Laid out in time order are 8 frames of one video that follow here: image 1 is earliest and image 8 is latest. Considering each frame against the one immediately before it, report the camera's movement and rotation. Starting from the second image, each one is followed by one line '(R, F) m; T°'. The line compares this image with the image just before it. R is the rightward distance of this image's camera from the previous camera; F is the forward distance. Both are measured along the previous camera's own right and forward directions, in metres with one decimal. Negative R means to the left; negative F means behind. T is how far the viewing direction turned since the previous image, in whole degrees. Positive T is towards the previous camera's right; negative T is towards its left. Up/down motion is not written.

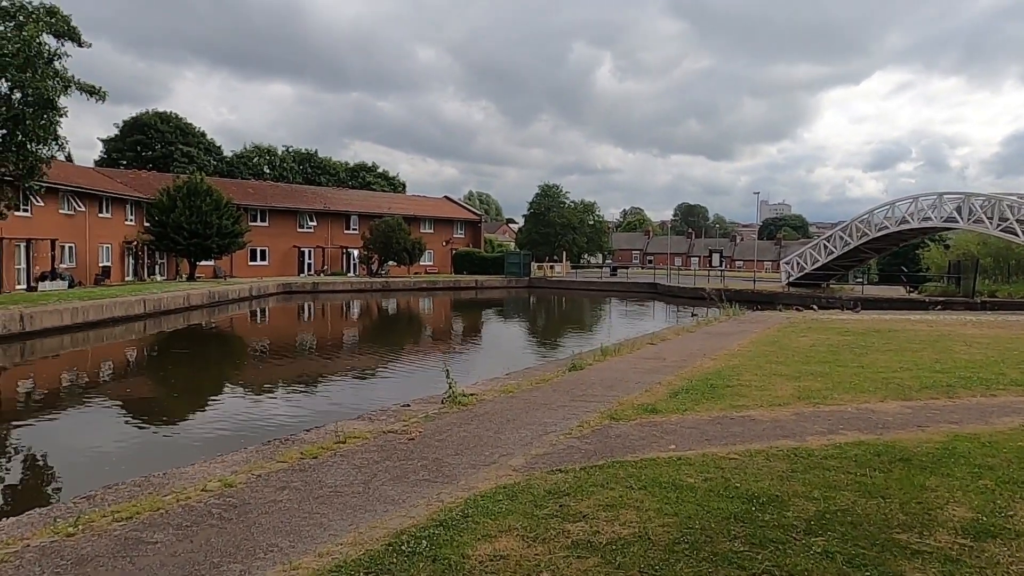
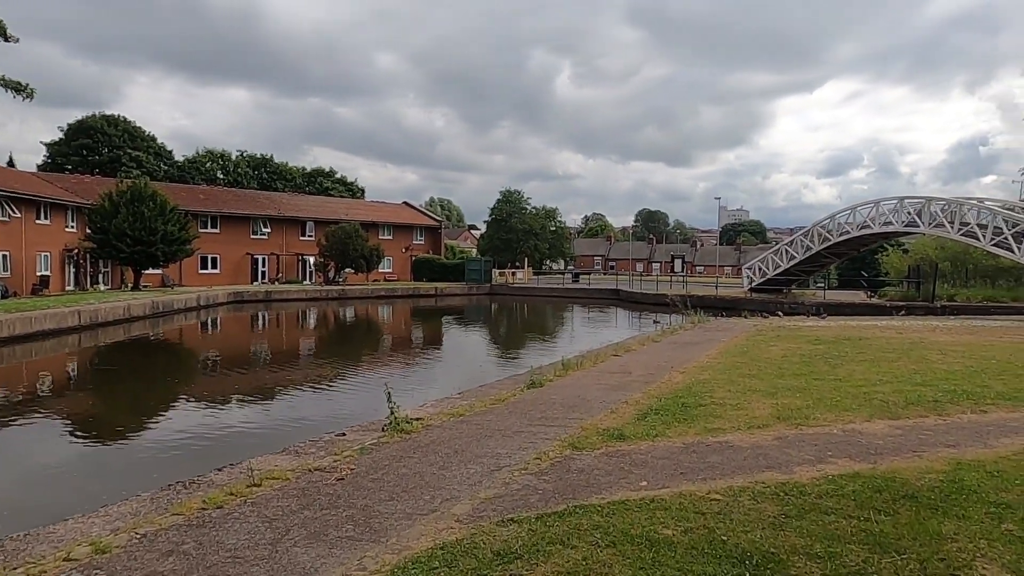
(+0.1, +0.8) m; +3°
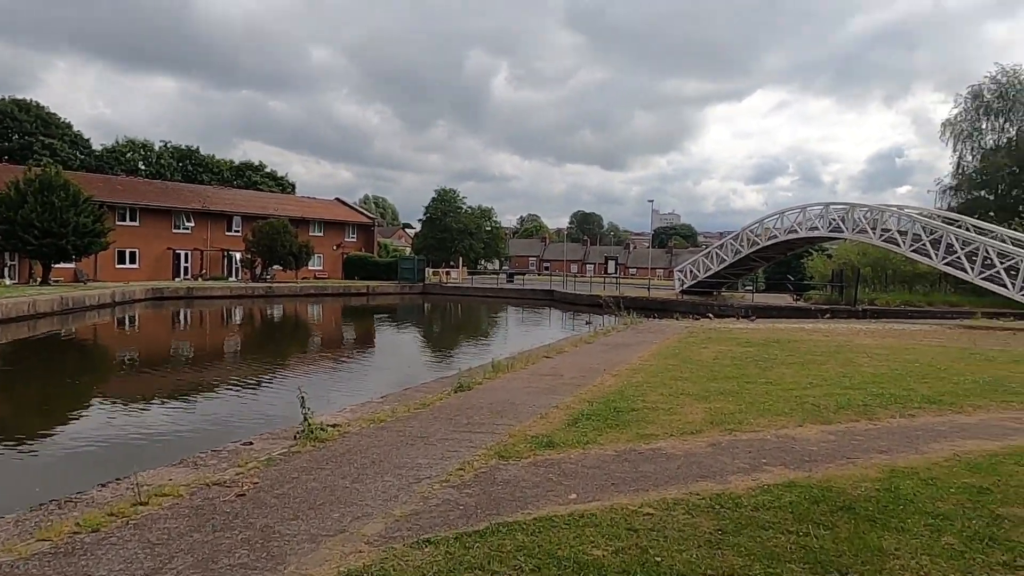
(+0.1, +0.4) m; +5°
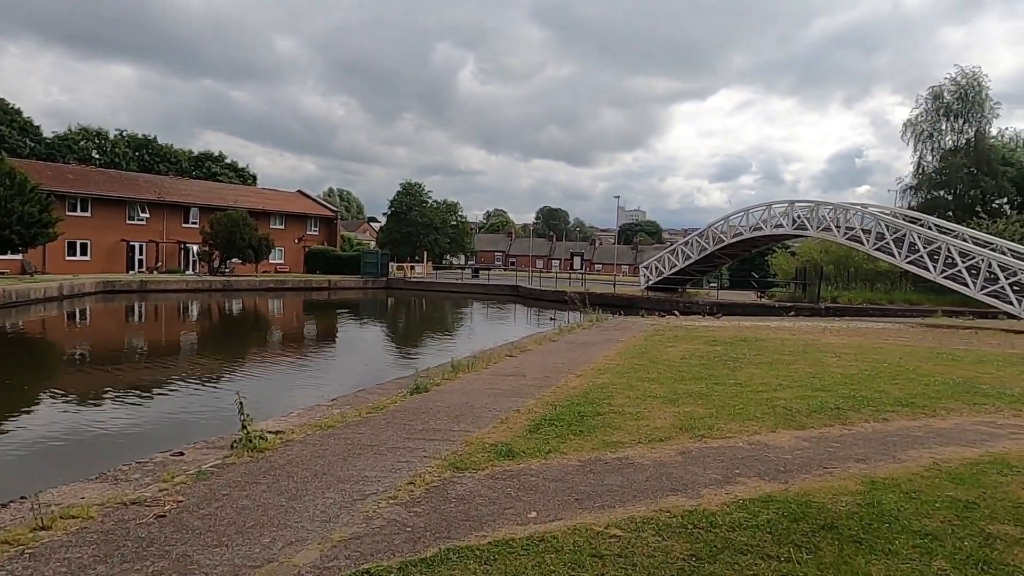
(+0.1, +0.4) m; +3°
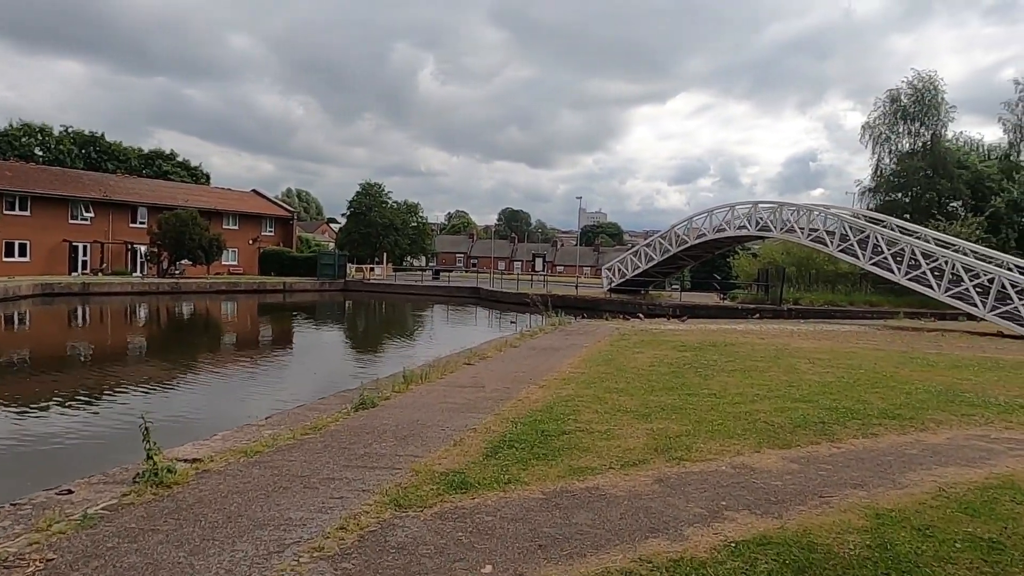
(+0.1, +0.8) m; +3°
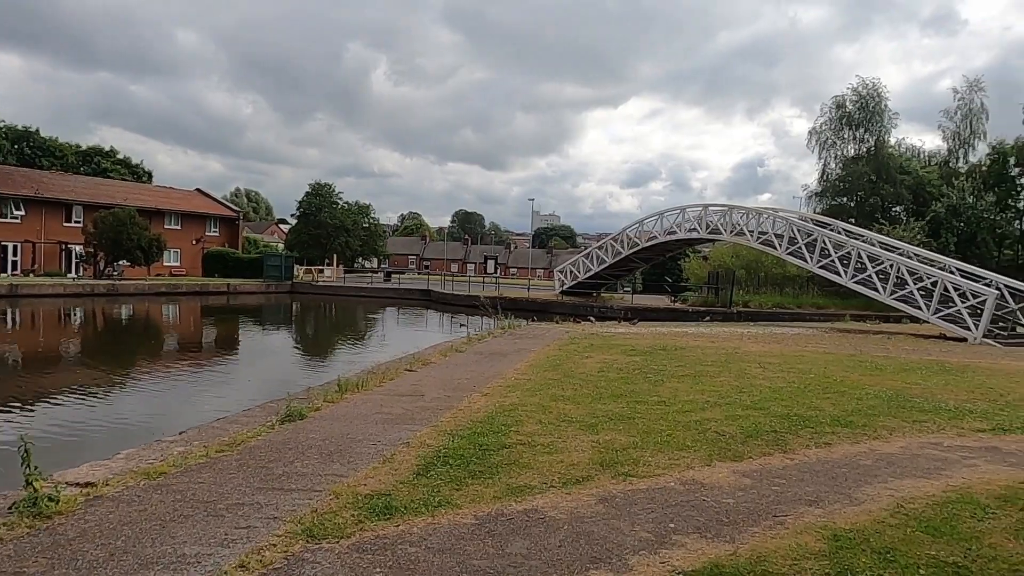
(+0.1, +0.4) m; +3°
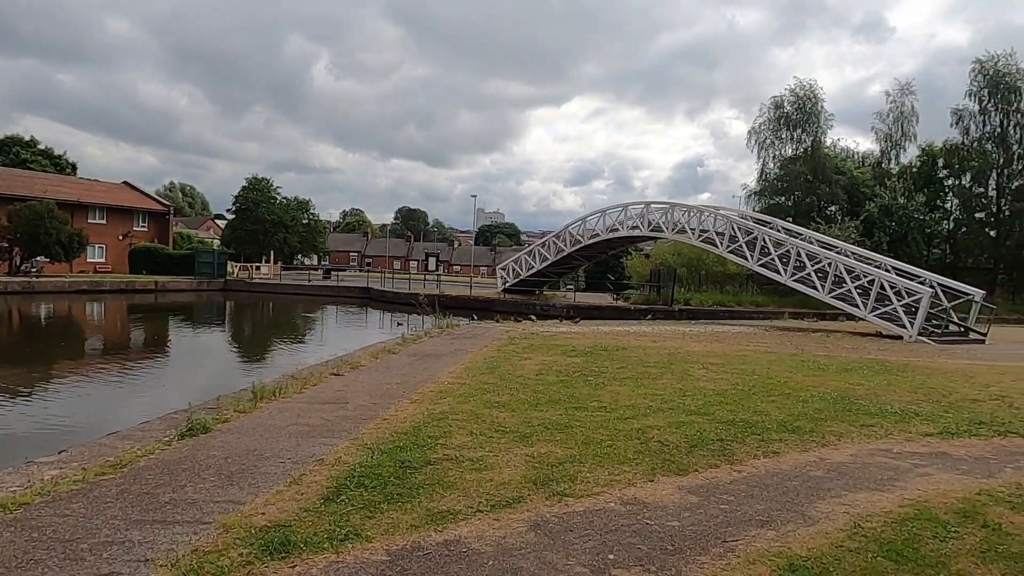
(+0.1, +0.6) m; +4°
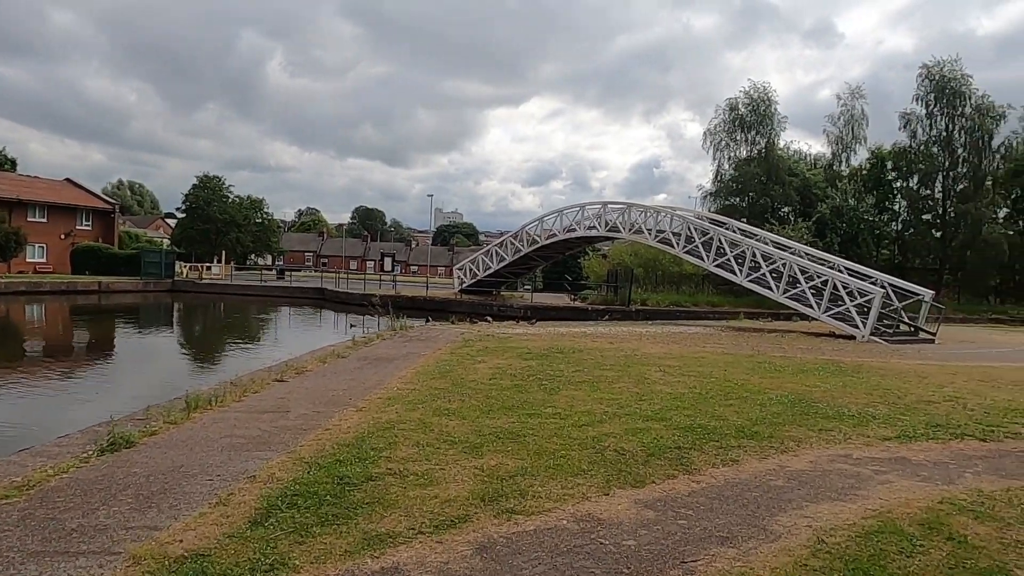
(+0.1, +0.3) m; +3°
